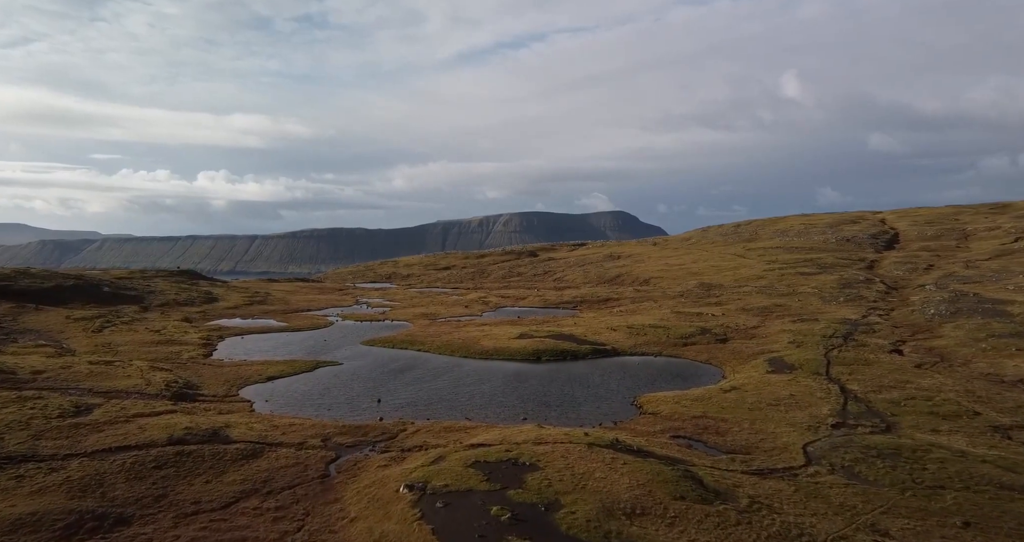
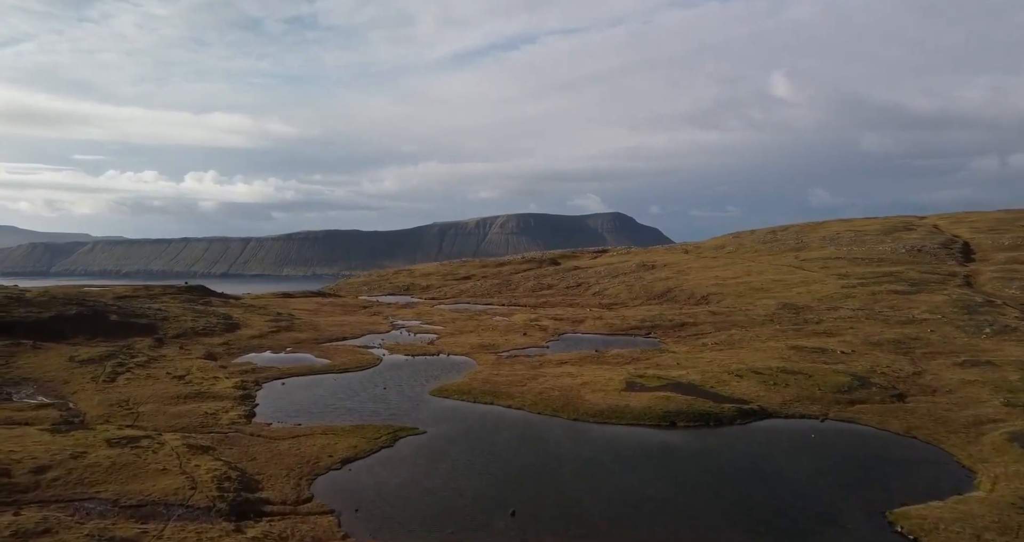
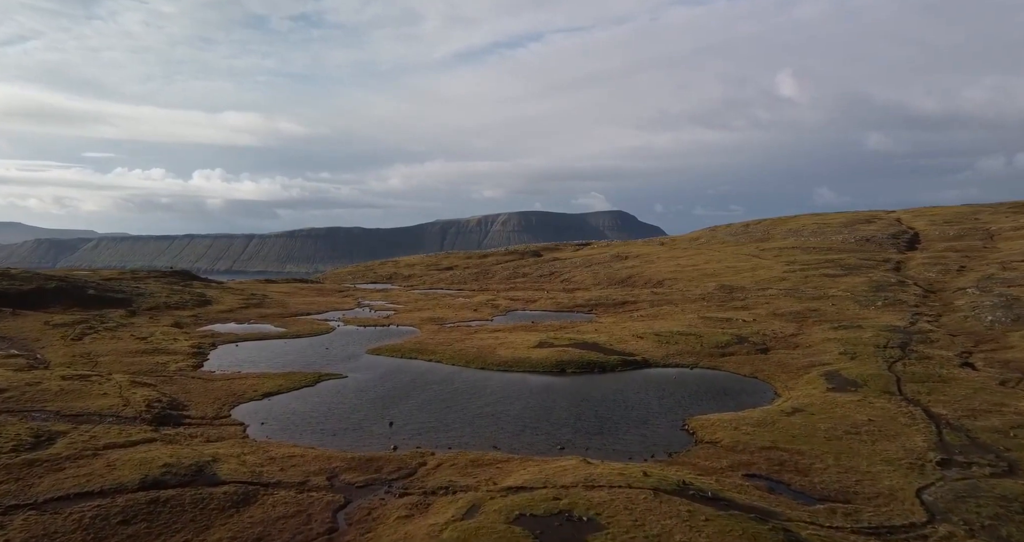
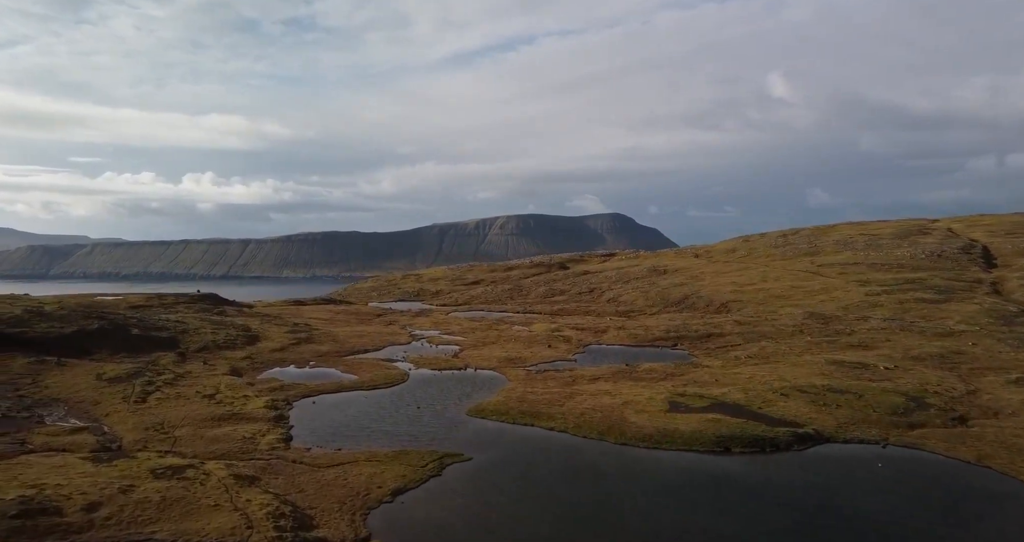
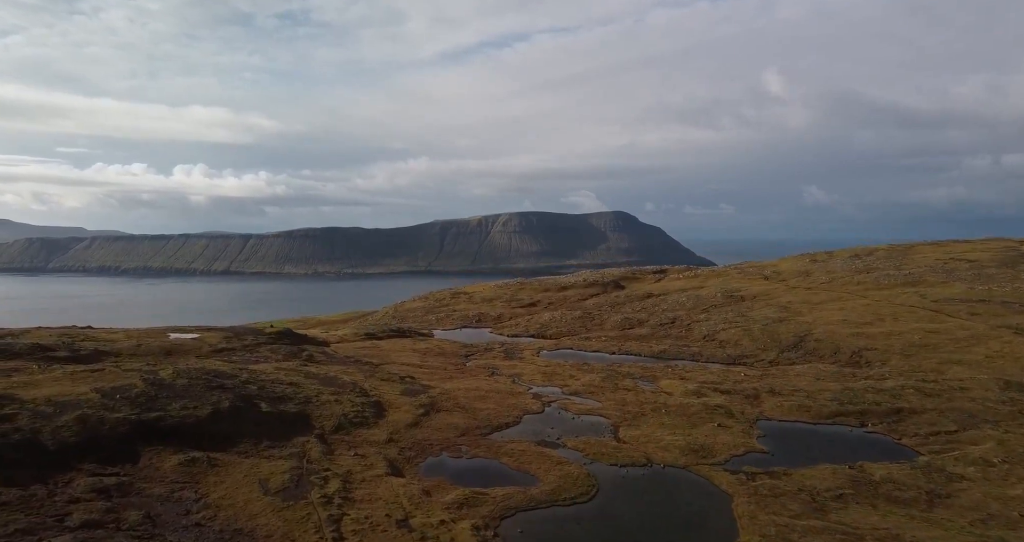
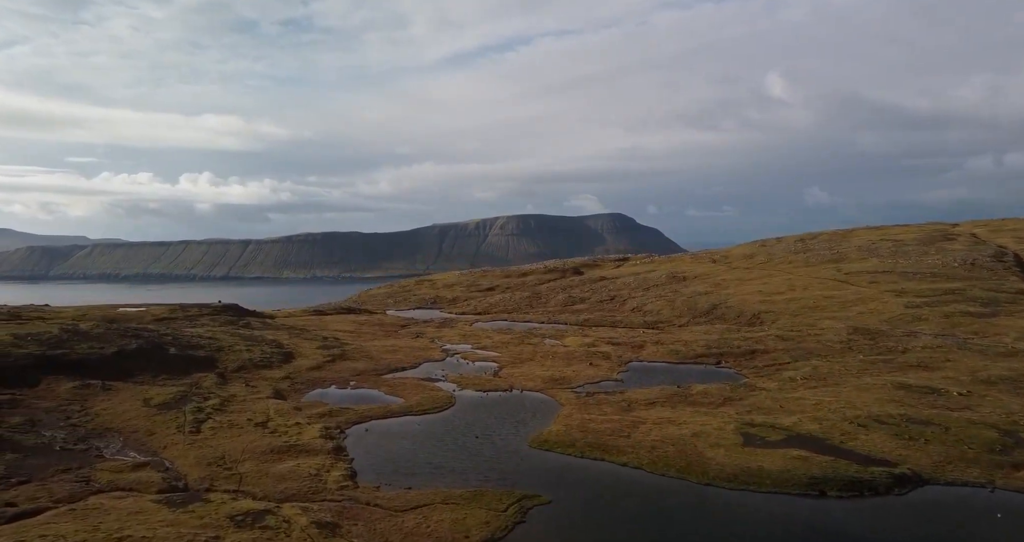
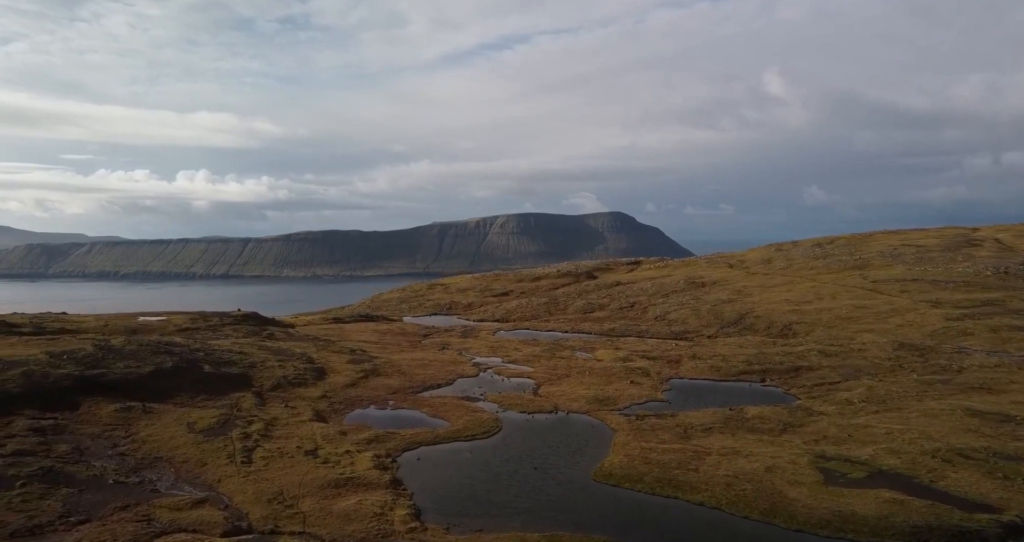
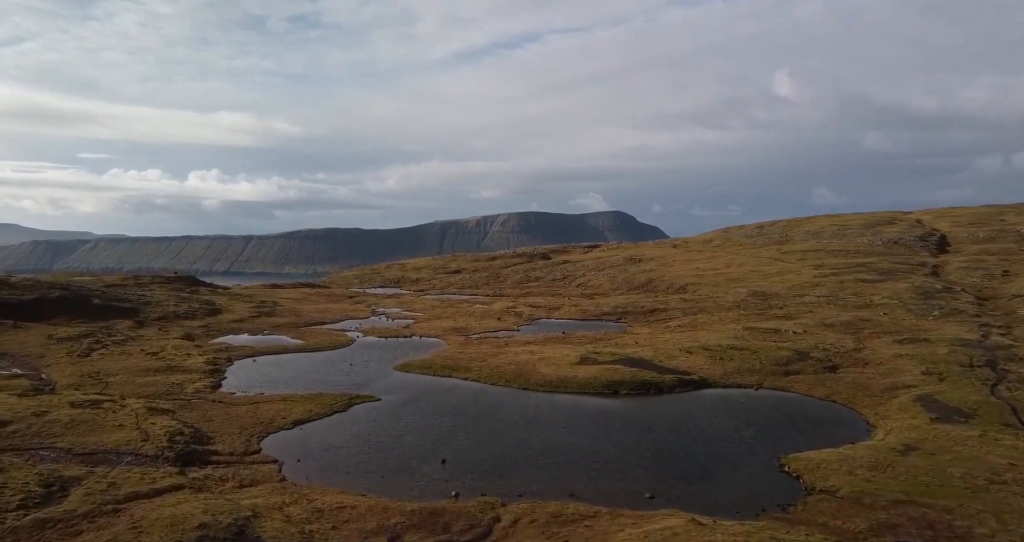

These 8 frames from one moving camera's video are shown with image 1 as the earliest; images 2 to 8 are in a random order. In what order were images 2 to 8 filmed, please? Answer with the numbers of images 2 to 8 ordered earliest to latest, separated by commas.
3, 8, 2, 4, 6, 7, 5
